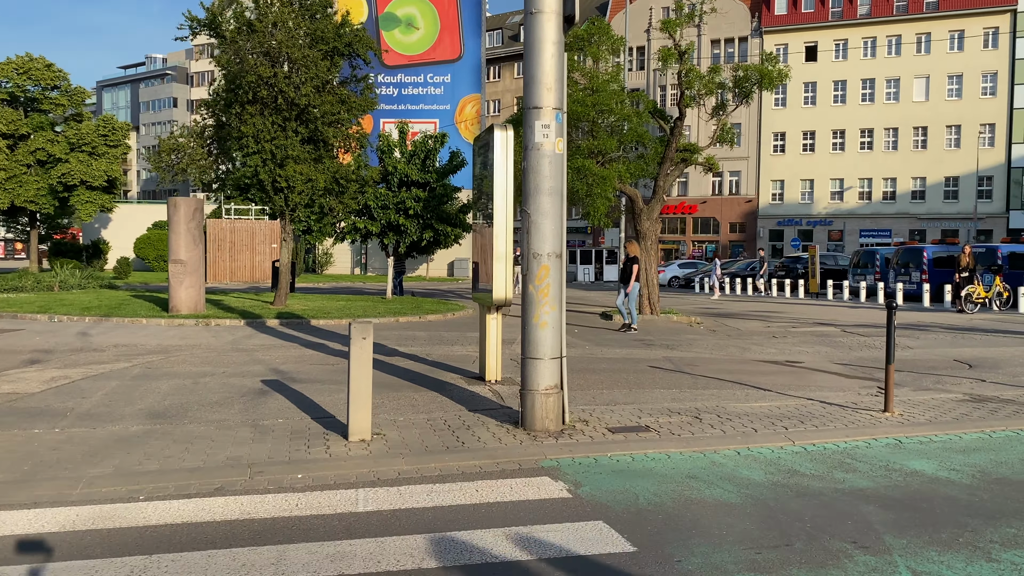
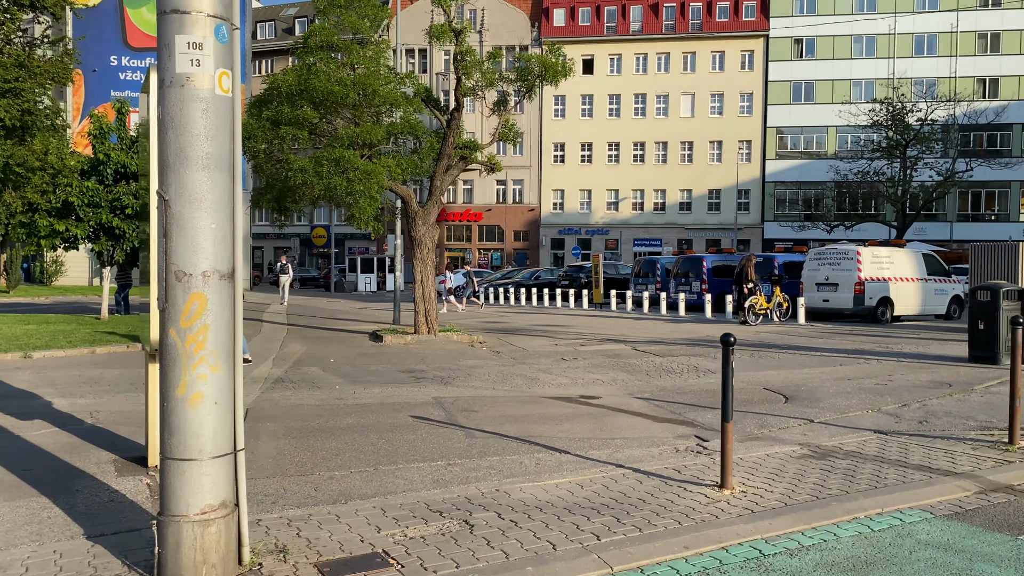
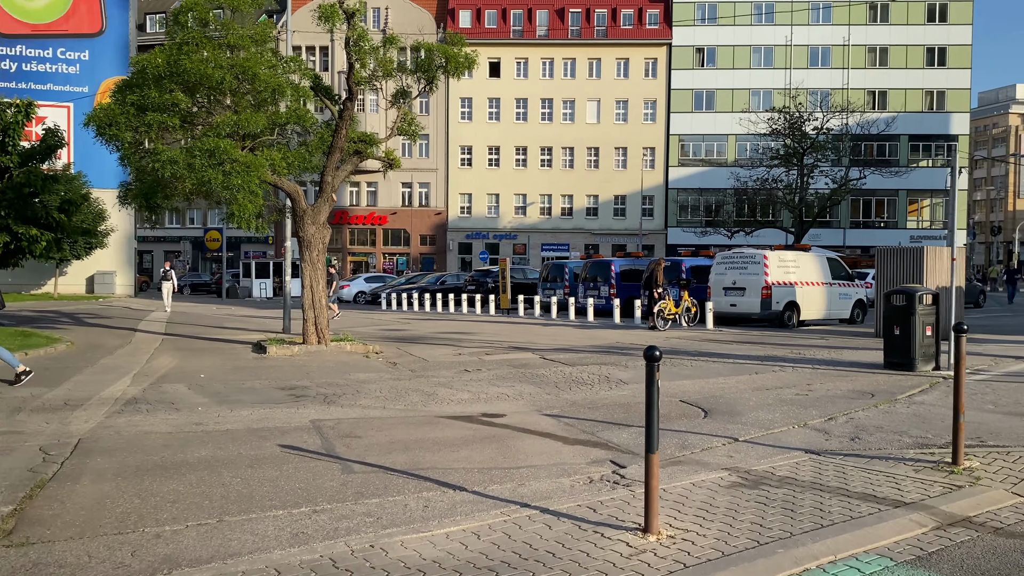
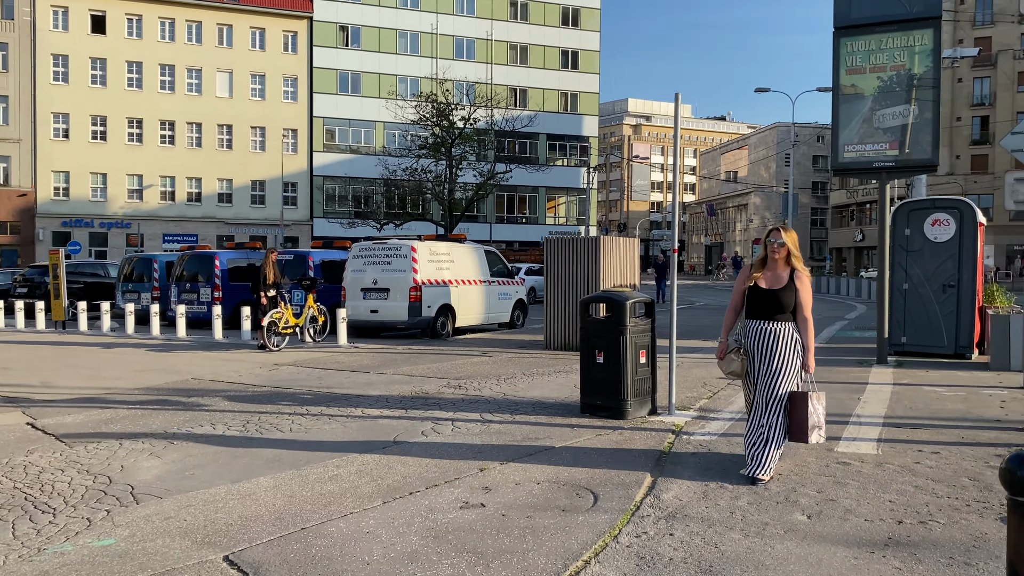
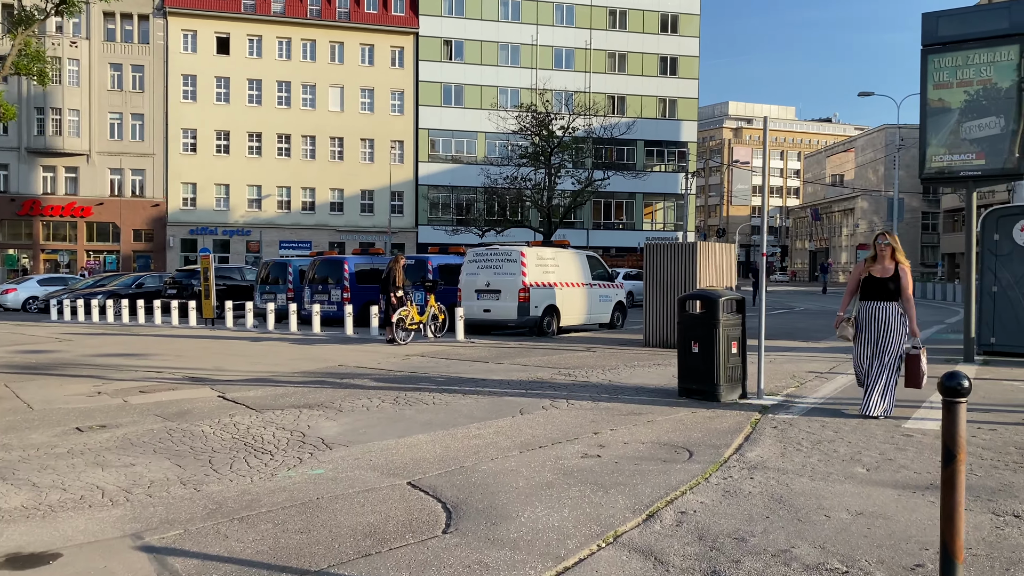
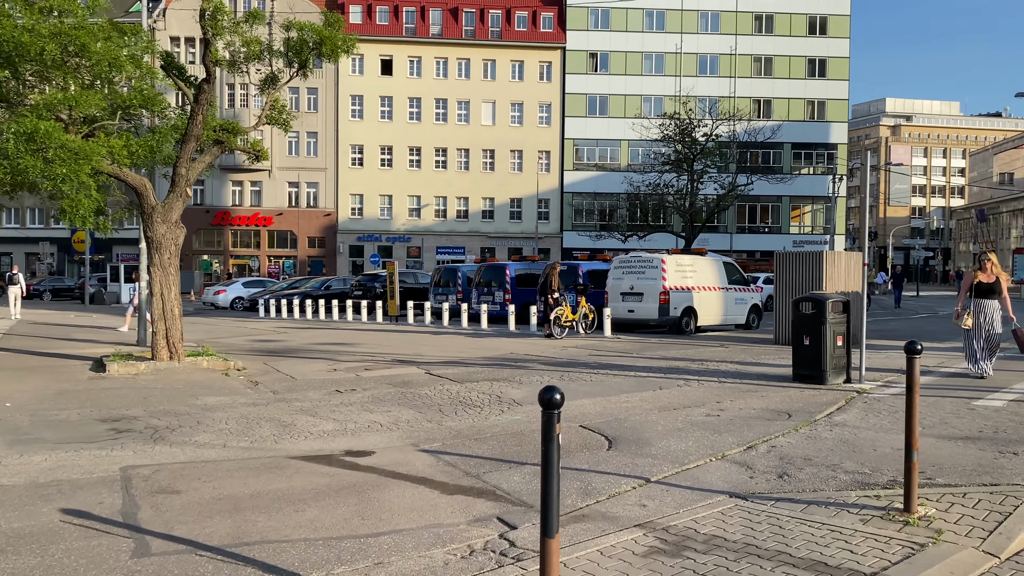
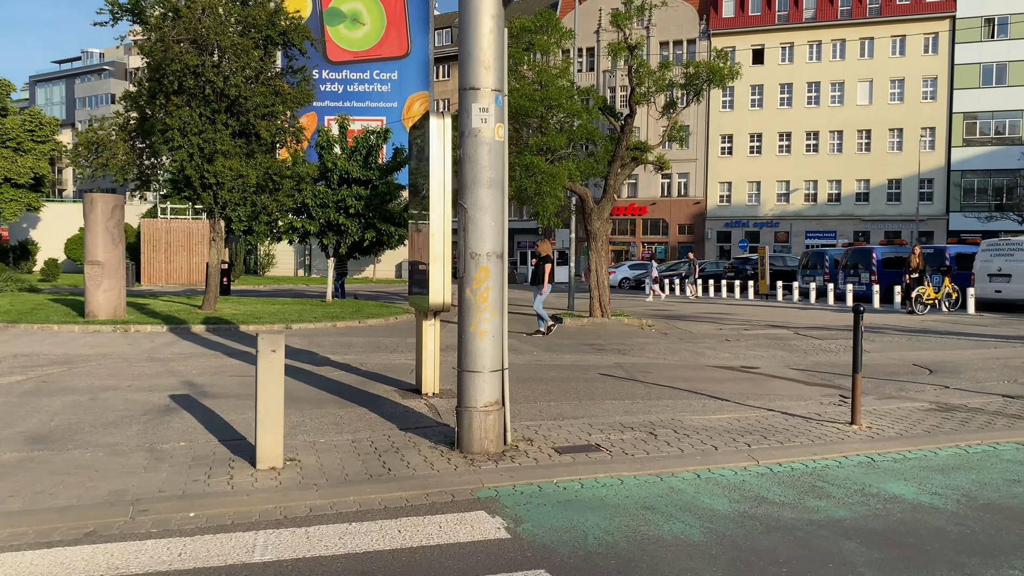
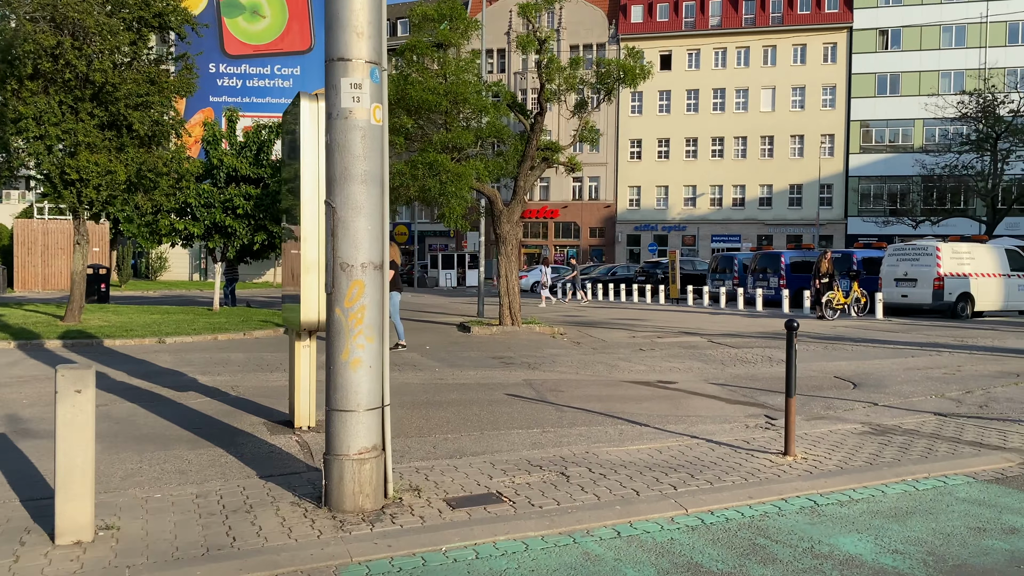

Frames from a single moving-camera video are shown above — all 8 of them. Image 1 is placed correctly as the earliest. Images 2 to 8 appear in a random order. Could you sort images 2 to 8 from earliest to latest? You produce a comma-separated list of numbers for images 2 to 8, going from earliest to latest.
7, 8, 2, 3, 6, 5, 4
